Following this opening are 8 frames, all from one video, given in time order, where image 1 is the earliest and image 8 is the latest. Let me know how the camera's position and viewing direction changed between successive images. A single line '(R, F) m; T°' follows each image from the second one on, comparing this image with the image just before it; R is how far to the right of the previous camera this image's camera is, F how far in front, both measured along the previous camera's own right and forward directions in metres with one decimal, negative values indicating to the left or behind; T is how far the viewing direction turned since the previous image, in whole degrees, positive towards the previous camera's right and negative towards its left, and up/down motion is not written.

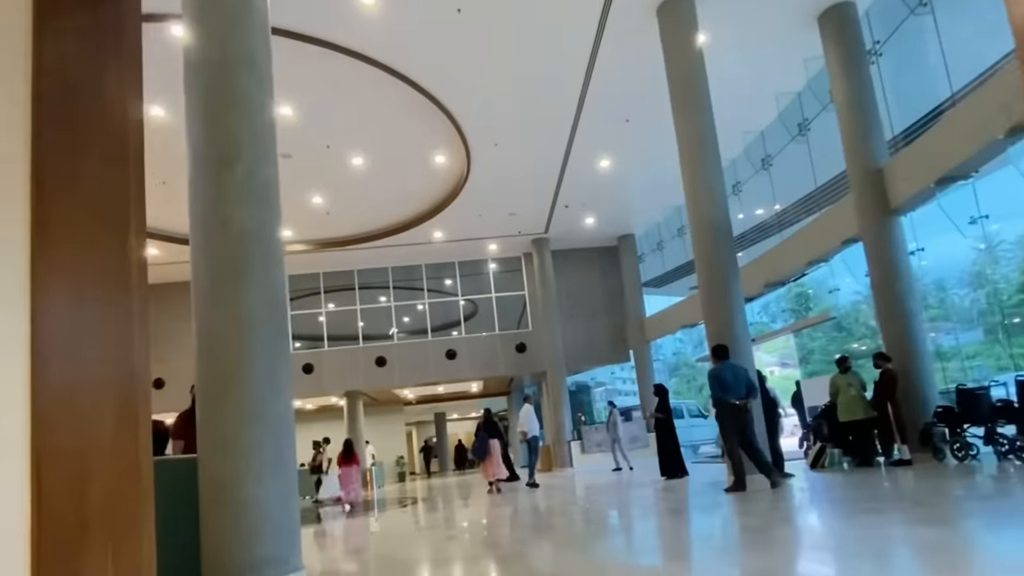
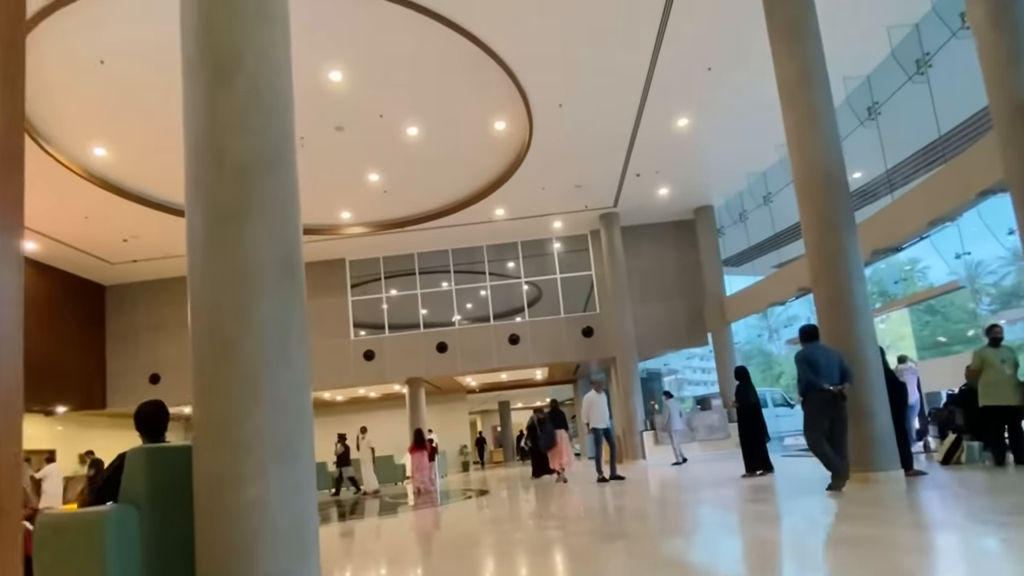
(-0.1, +0.9) m; -5°
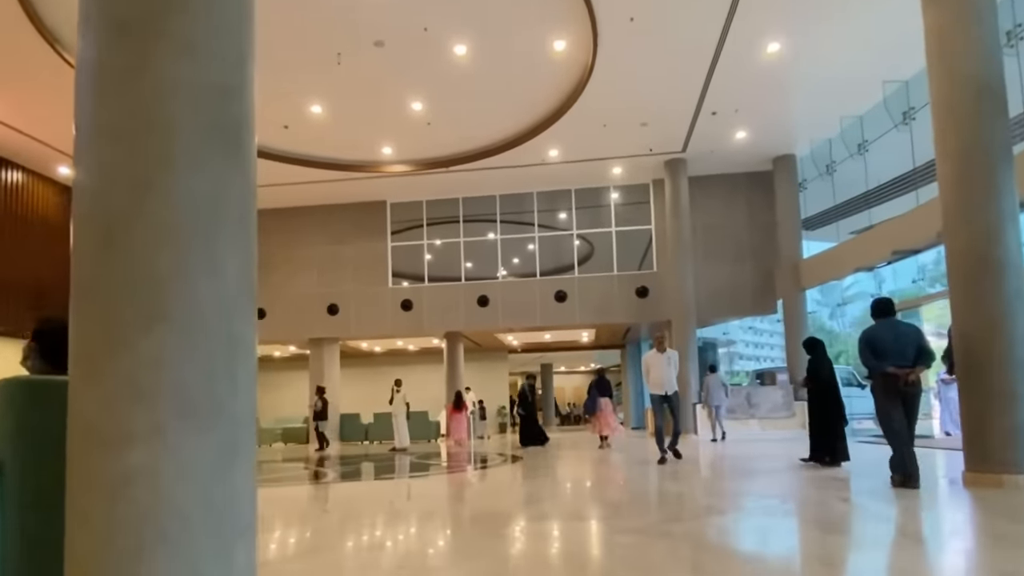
(0.0, +1.1) m; -4°
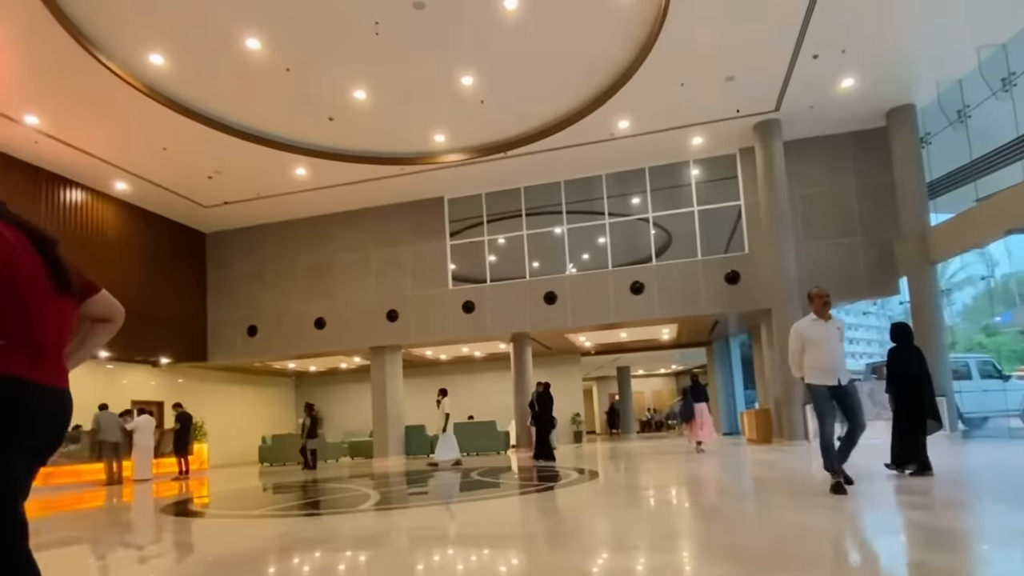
(0.0, +1.3) m; -5°
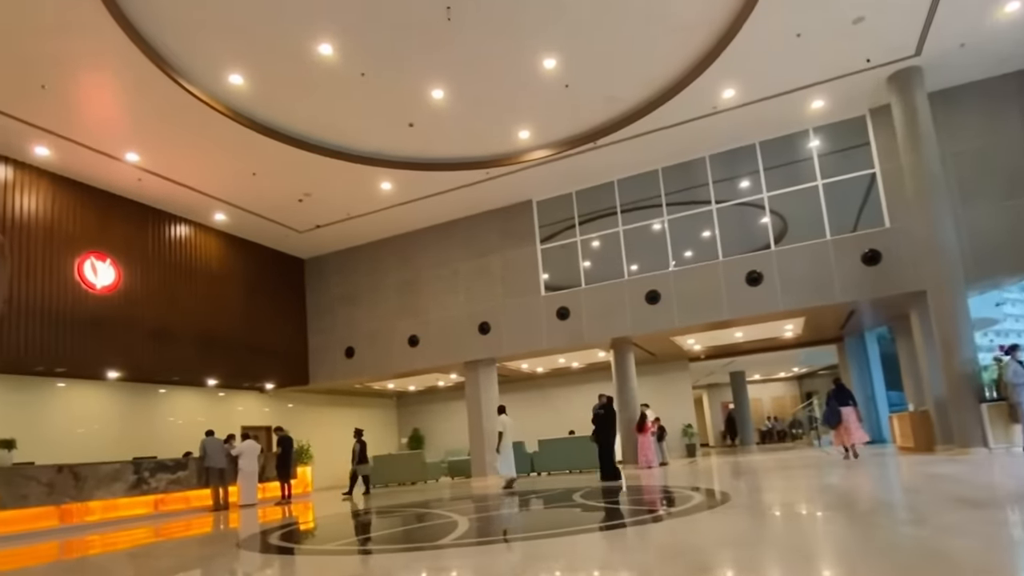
(-0.1, +1.0) m; -8°
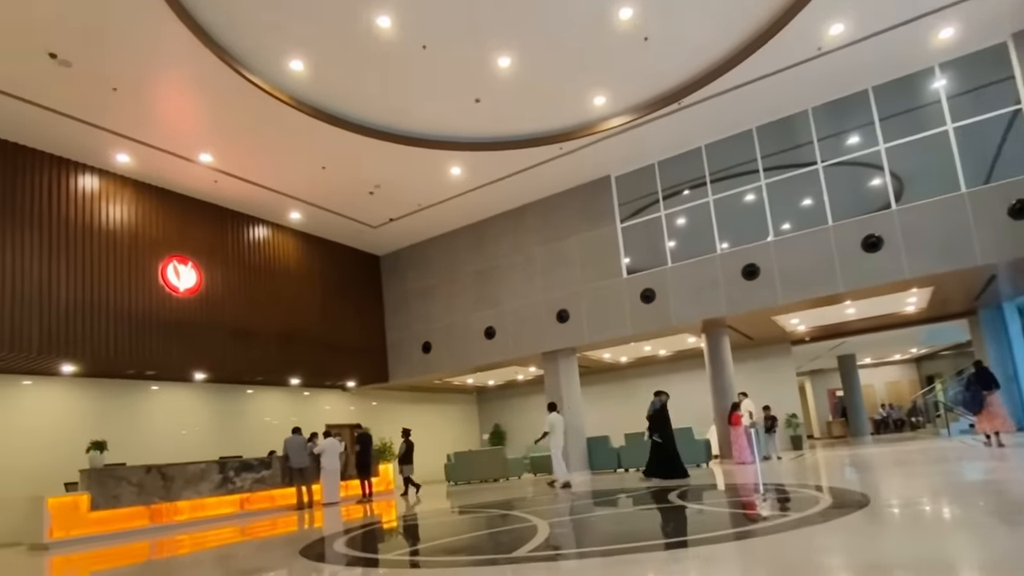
(0.0, +0.9) m; -6°
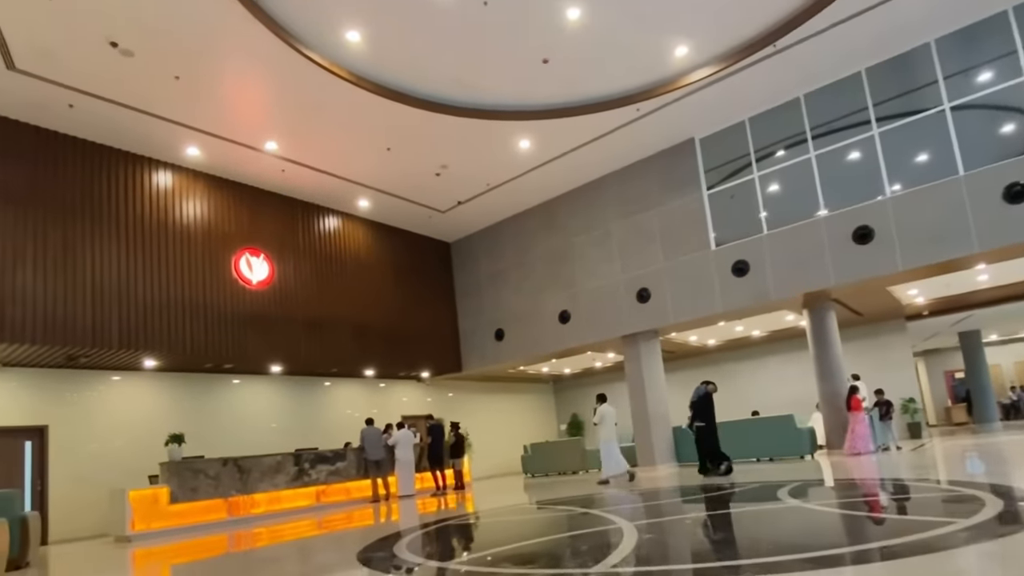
(-0.1, +0.9) m; -6°
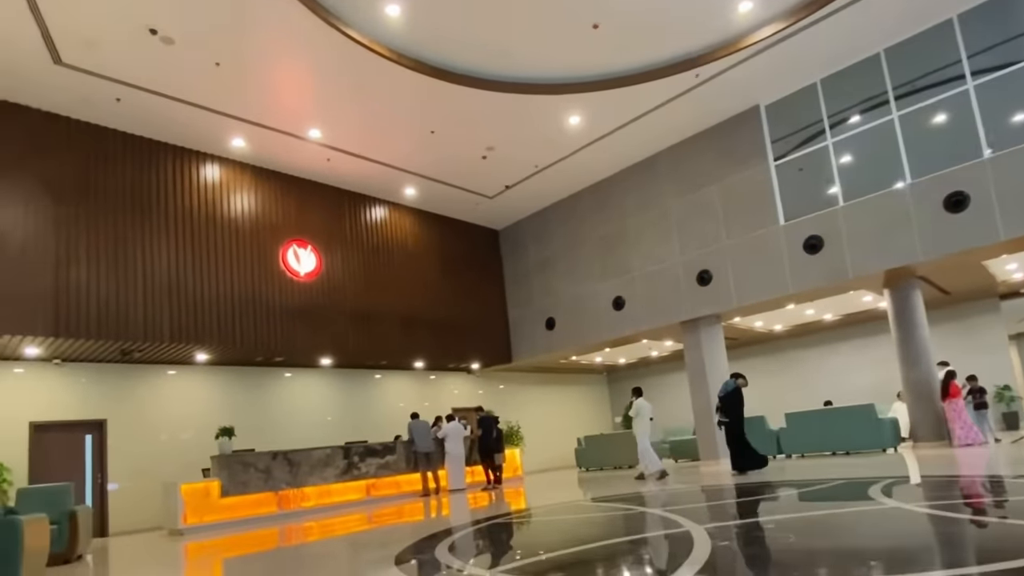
(0.0, +0.6) m; -4°
